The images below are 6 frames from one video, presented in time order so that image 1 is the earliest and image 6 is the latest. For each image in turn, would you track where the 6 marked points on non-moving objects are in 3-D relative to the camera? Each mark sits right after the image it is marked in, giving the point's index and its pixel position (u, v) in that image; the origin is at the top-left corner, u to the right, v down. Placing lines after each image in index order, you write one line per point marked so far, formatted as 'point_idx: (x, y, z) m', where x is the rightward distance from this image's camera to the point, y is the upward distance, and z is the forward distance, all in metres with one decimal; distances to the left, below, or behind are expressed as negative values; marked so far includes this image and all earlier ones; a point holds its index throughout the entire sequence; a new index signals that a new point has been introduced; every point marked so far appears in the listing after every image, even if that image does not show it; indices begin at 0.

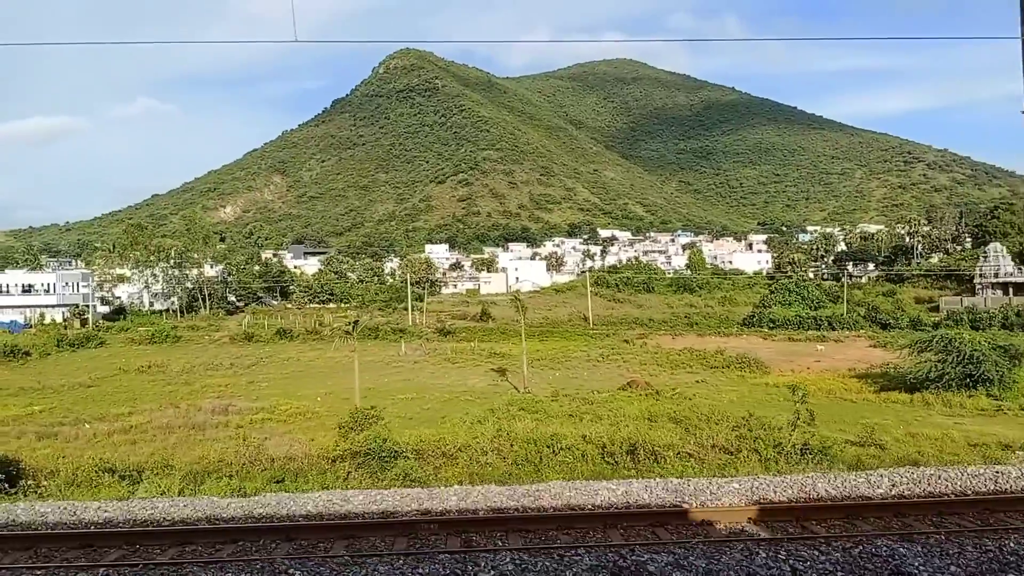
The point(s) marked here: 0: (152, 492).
0: (-4.9, -2.8, +11.9) m
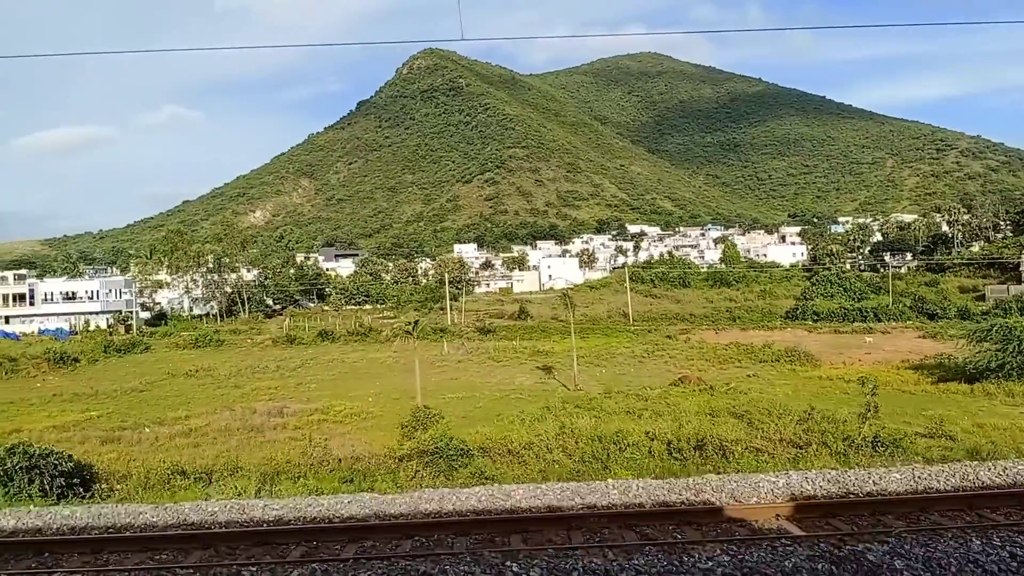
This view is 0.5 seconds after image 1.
0: (-4.0, -2.8, +12.0) m
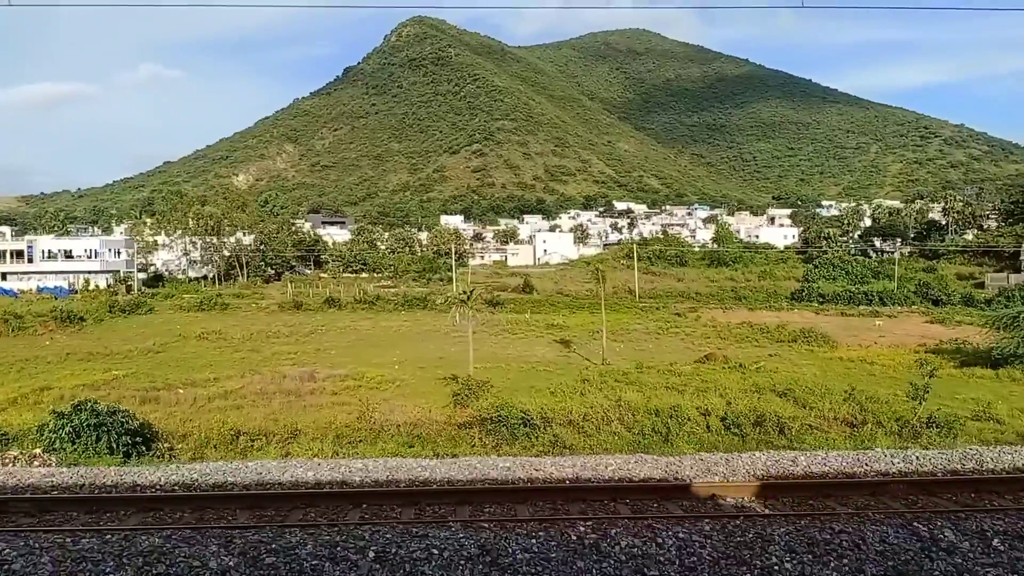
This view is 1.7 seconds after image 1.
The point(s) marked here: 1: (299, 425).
0: (-3.0, -2.3, +12.0) m
1: (-3.6, -2.3, +14.5) m
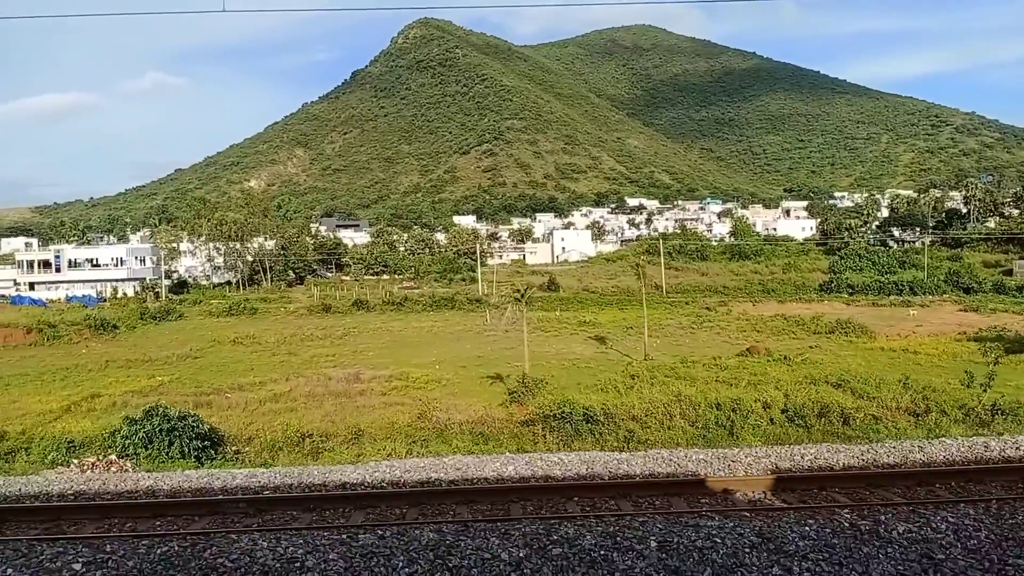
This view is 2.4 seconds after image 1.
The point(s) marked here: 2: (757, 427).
0: (-2.0, -2.3, +12.1) m
1: (-2.6, -2.3, +14.6) m
2: (+3.7, -2.1, +13.1) m
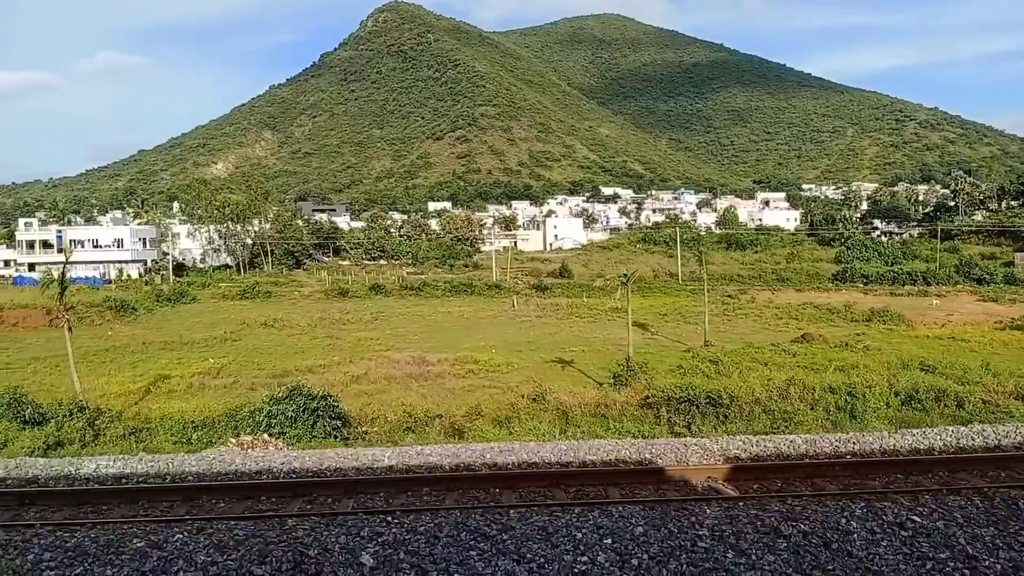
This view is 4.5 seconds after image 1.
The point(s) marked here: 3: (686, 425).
0: (0.0, -2.1, +12.1) m
1: (-0.7, -2.0, +14.6) m
2: (+5.7, -1.9, +13.4) m
3: (+2.7, -2.0, +12.9) m
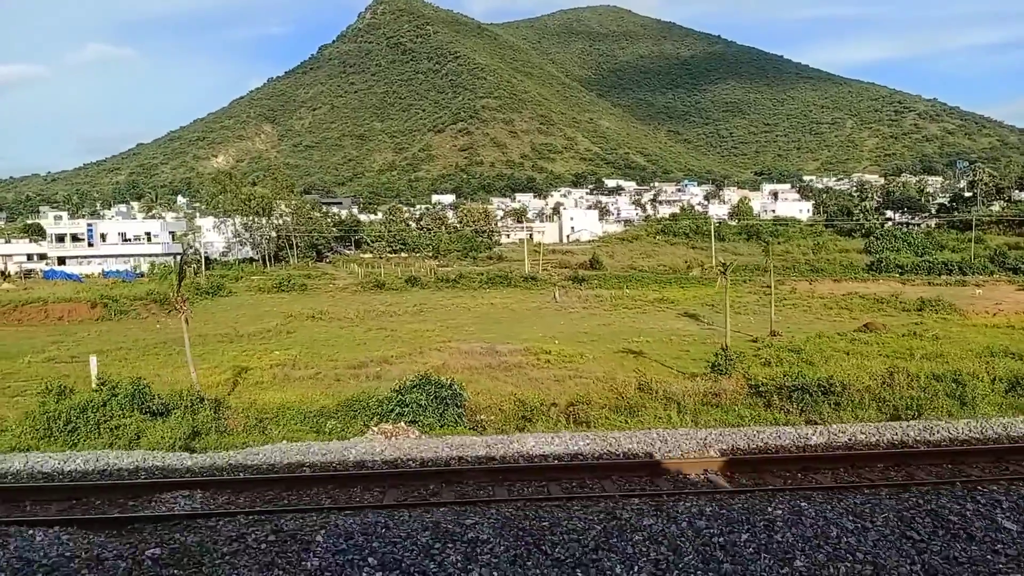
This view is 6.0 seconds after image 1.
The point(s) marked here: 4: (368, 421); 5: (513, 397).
0: (+1.8, -1.9, +12.3) m
1: (+1.1, -1.8, +14.7) m
2: (+7.5, -1.7, +13.6) m
3: (+4.5, -1.9, +13.0) m
4: (-2.1, -1.9, +12.2) m
5: (-0.1, -1.9, +14.7) m
